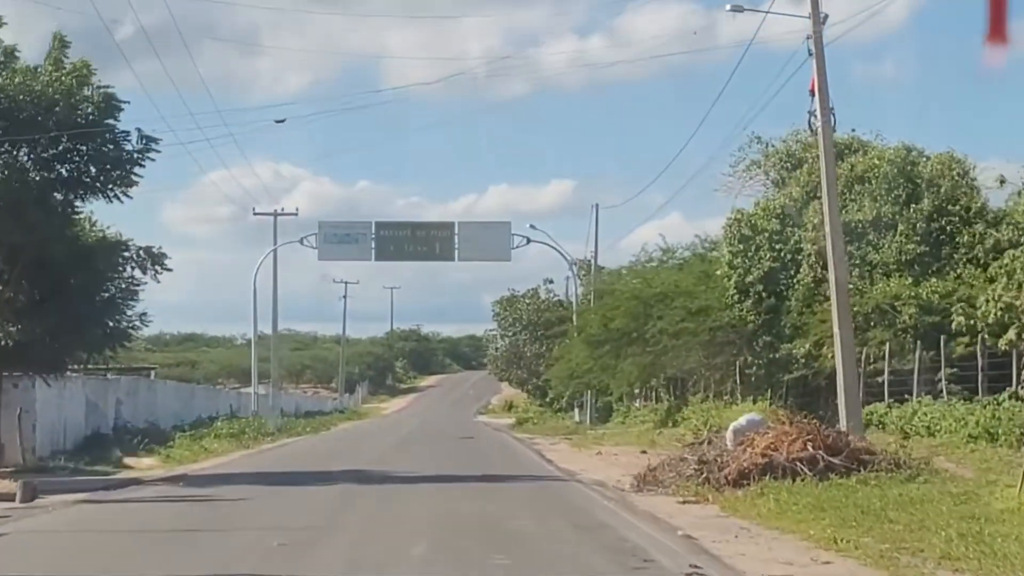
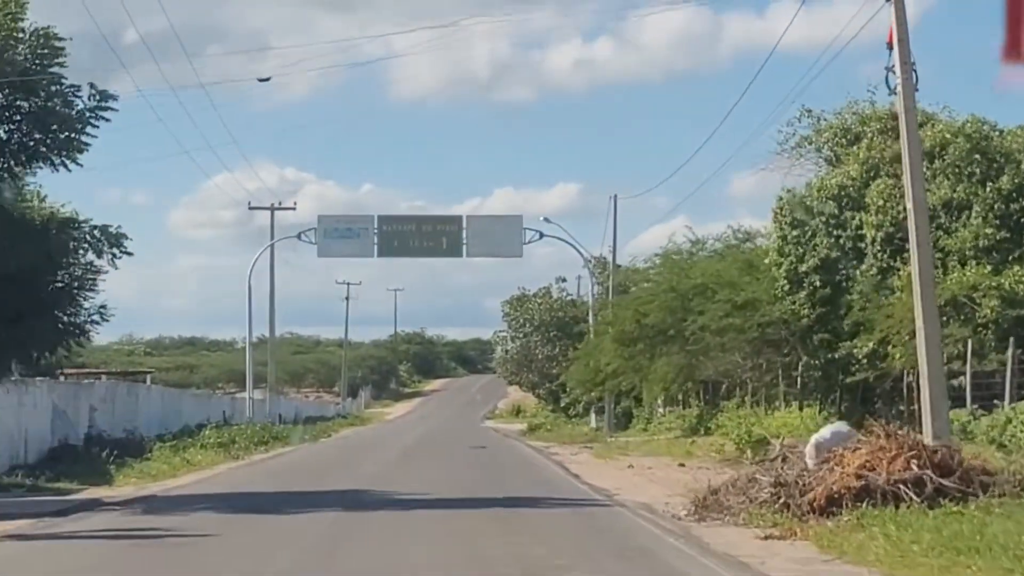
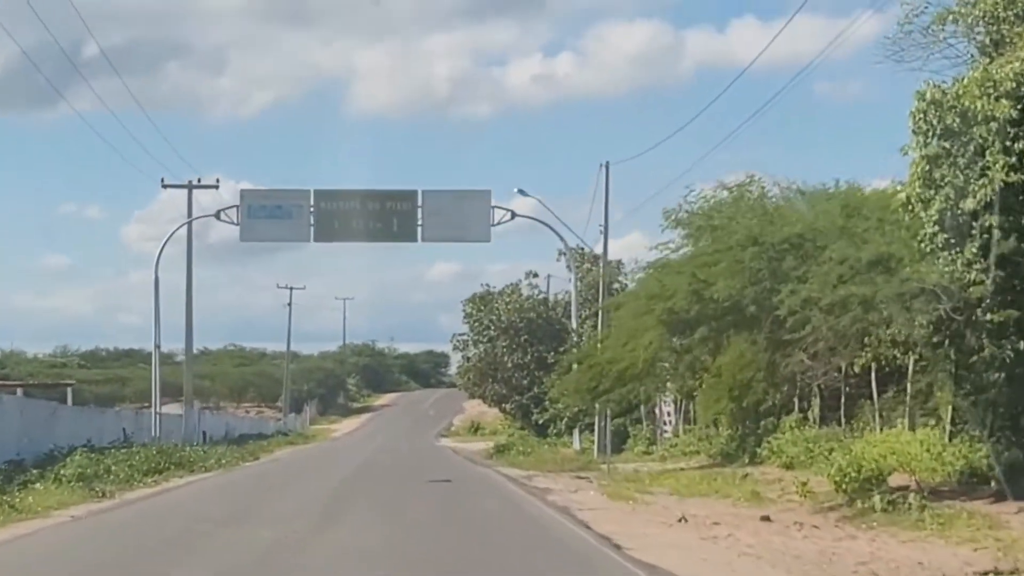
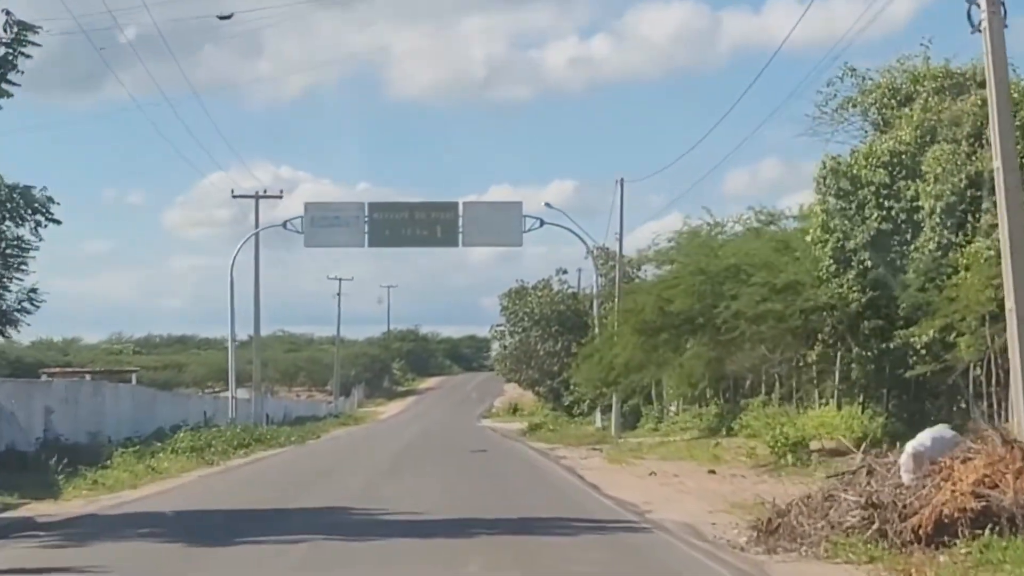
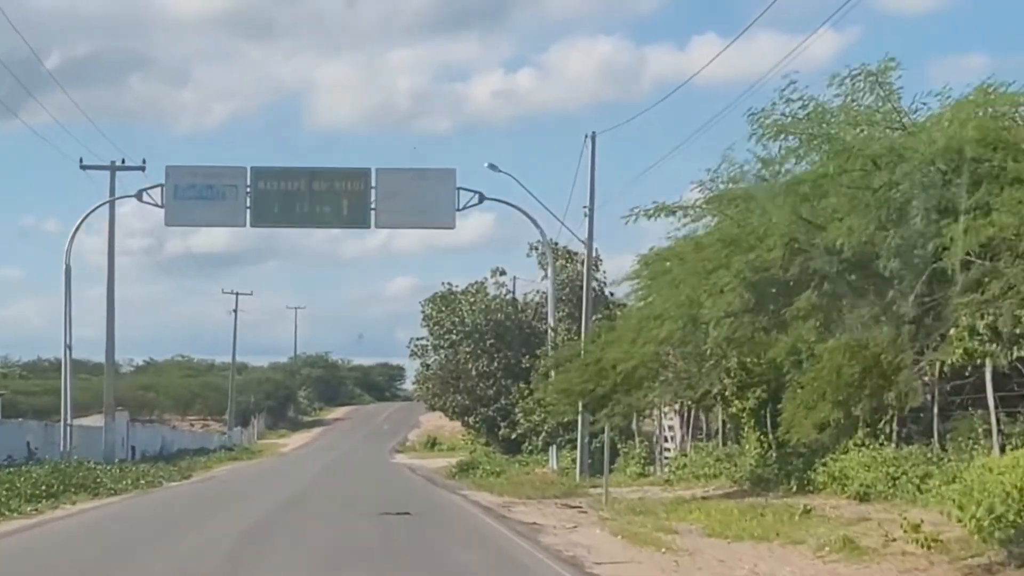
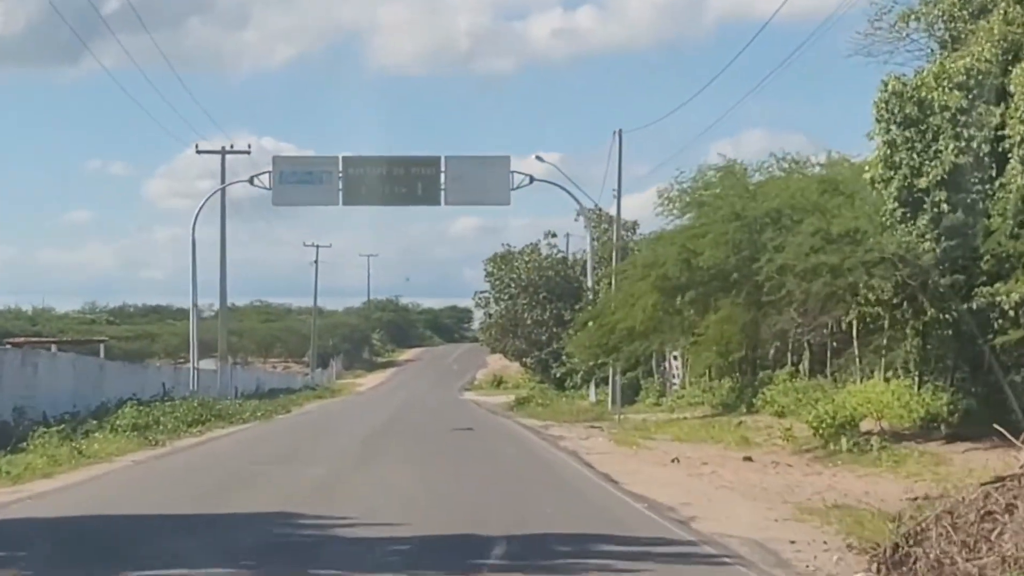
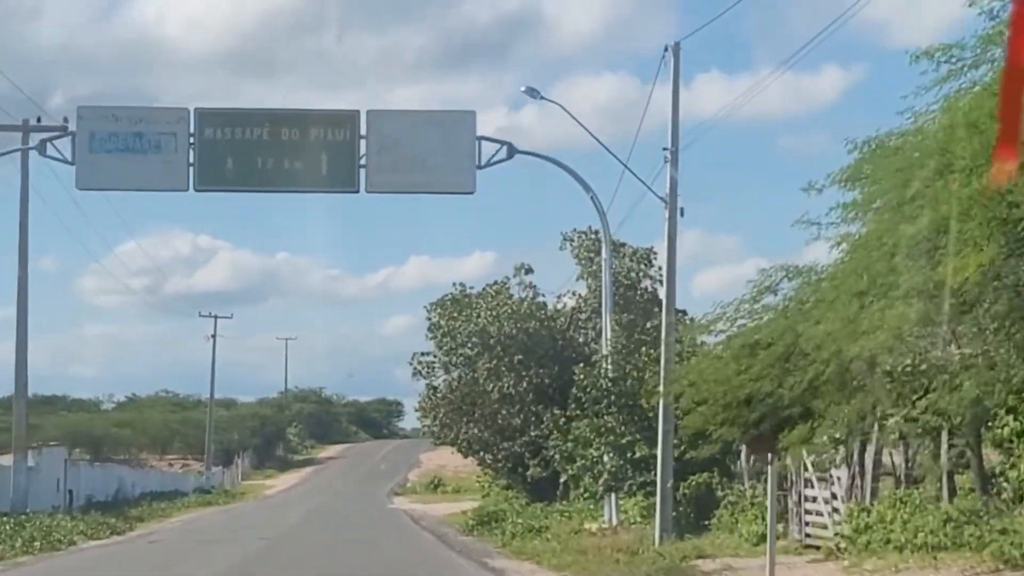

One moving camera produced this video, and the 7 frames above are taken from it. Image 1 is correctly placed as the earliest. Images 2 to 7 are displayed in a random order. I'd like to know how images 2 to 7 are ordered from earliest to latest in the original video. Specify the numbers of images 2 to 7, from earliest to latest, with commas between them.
2, 4, 6, 3, 5, 7
